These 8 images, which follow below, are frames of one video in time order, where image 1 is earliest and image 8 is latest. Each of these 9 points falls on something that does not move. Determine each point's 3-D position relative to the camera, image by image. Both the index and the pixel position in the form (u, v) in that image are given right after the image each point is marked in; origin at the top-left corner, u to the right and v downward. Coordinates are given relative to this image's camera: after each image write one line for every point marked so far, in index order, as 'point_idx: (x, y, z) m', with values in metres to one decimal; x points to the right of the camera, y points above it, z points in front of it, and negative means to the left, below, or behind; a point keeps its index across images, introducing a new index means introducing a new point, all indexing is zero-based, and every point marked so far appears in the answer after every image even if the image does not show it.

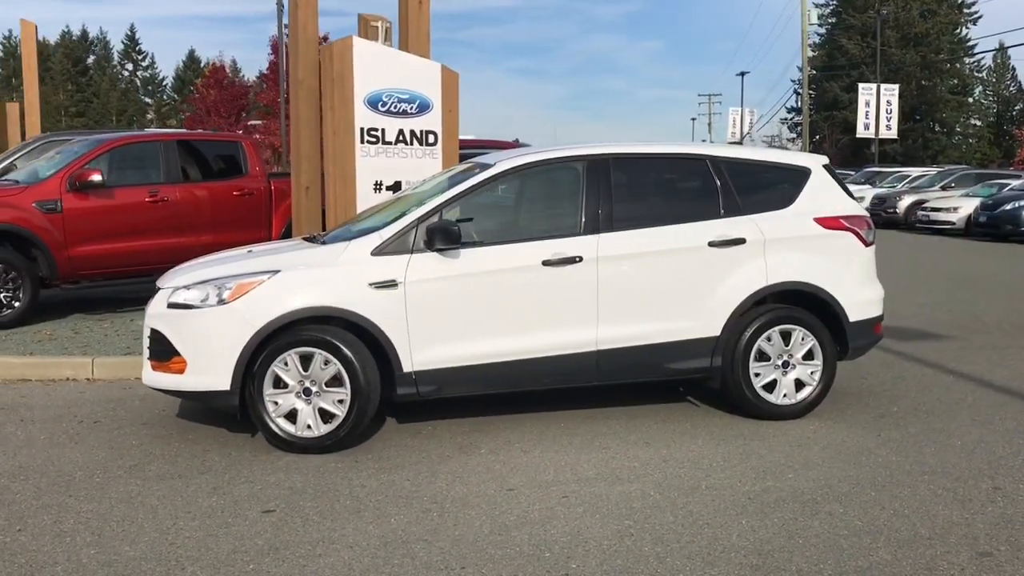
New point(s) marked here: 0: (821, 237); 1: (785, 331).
0: (+1.9, +0.3, +6.1) m
1: (+1.7, -0.3, +6.1) m
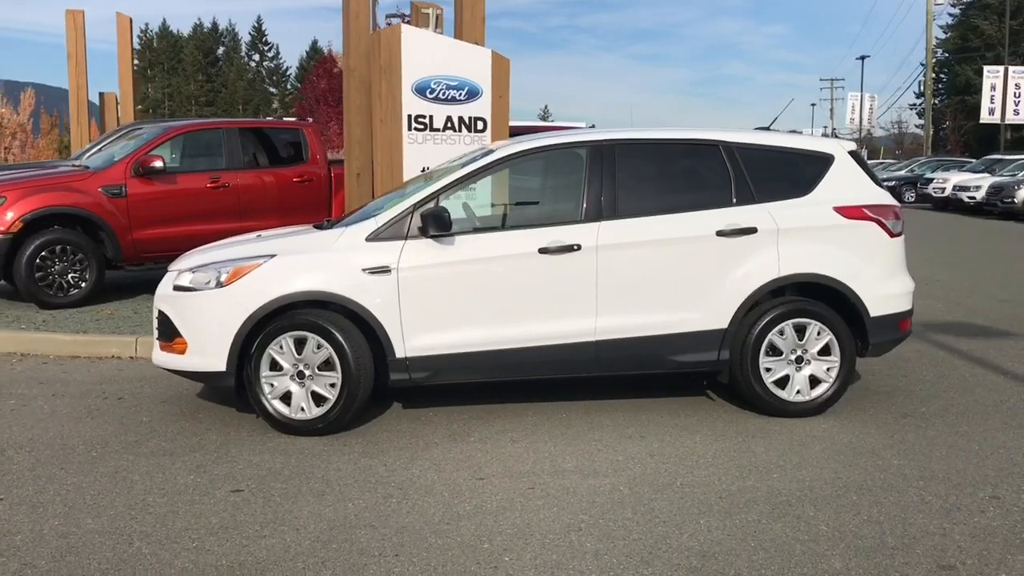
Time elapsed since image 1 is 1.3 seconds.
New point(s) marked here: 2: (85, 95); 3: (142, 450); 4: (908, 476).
0: (+2.0, +0.4, +5.8) m
1: (+1.7, -0.2, +5.8) m
2: (-7.2, +3.3, +16.4) m
3: (-2.0, -0.9, +5.2) m
4: (+1.9, -0.9, +4.7) m
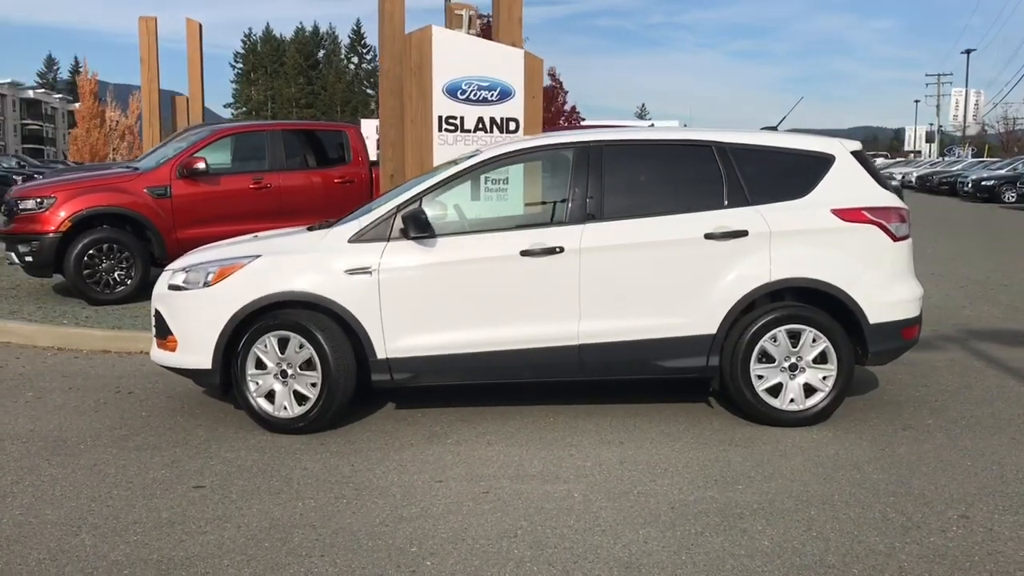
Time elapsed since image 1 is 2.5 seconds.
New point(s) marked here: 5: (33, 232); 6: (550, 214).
0: (+1.9, +0.3, +5.6) m
1: (+1.6, -0.3, +5.6) m
2: (-6.2, +3.3, +17.0) m
3: (-2.1, -0.9, +5.4) m
4: (+1.7, -0.9, +4.5) m
5: (-4.9, +0.6, +9.9) m
6: (+0.3, +0.4, +5.6) m
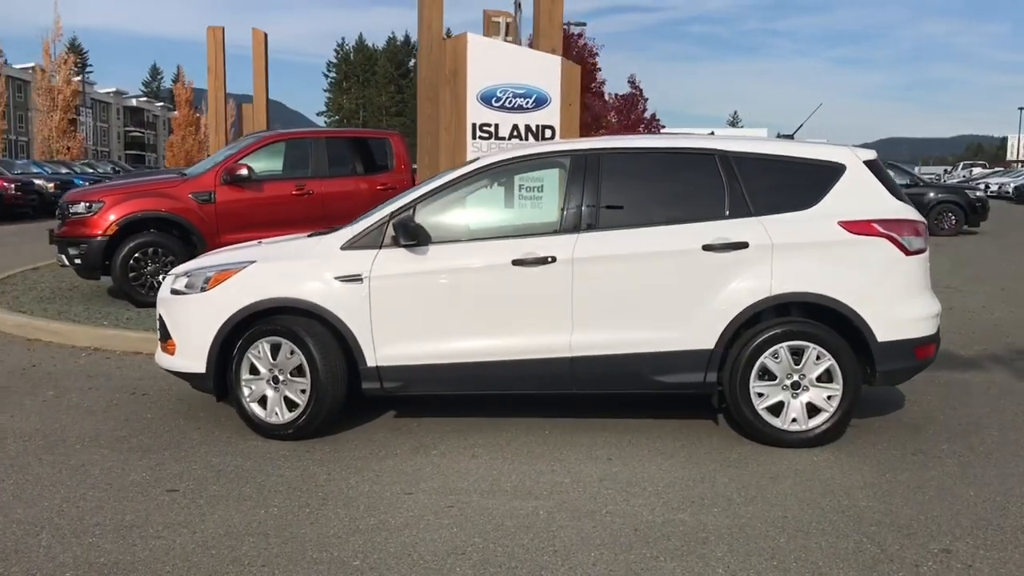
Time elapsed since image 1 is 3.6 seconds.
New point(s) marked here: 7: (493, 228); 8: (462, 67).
0: (+1.8, +0.3, +5.3) m
1: (+1.6, -0.3, +5.4) m
2: (-5.2, +3.3, +17.4) m
3: (-2.2, -0.9, +5.5) m
4: (+1.5, -1.0, +4.2) m
5: (-4.6, +0.6, +10.3) m
6: (+0.3, +0.4, +5.5) m
7: (-0.1, +0.4, +5.6) m
8: (-0.5, +2.2, +9.6) m
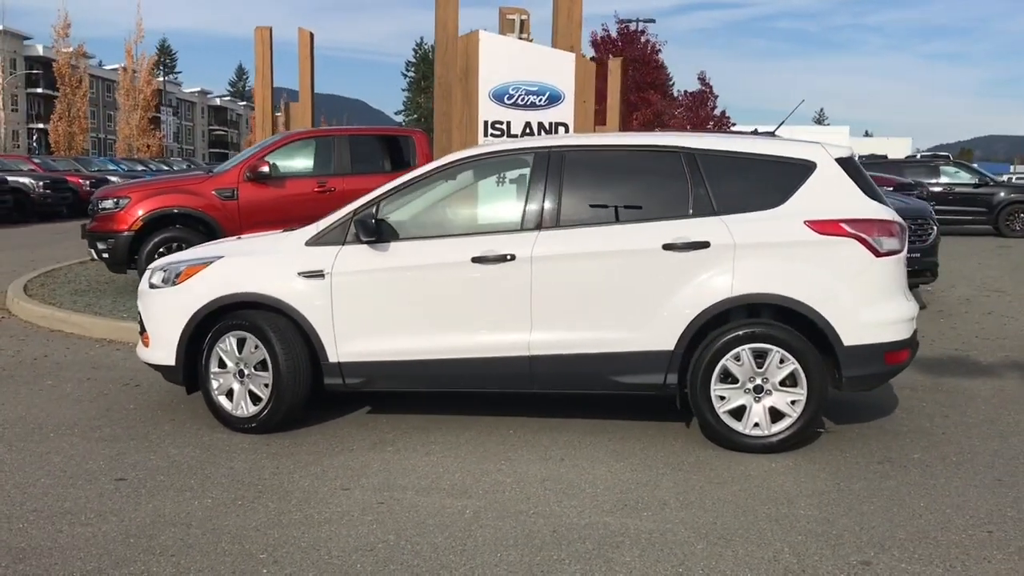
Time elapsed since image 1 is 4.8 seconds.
0: (+1.6, +0.2, +5.2) m
1: (+1.3, -0.3, +5.2) m
2: (-4.4, +3.4, +17.7) m
3: (-2.4, -0.9, +5.6) m
4: (+1.2, -1.0, +4.1) m
5: (-4.4, +0.6, +10.6) m
6: (0.0, +0.4, +5.5) m
7: (-0.3, +0.4, +5.6) m
8: (-0.4, +2.2, +9.6) m
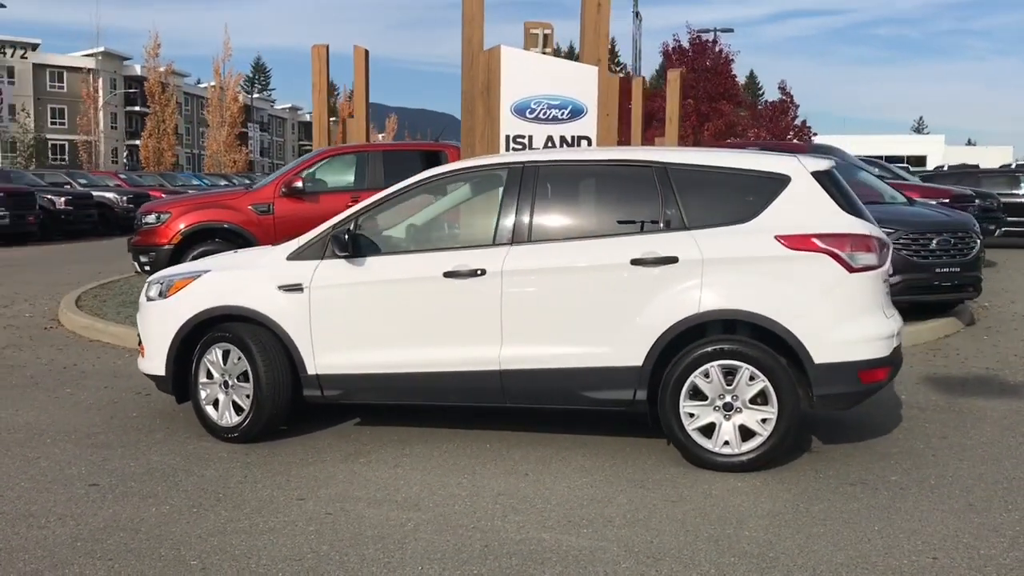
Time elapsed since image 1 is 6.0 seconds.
0: (+1.4, +0.2, +5.1) m
1: (+1.1, -0.4, +5.1) m
2: (-3.5, +3.1, +18.1) m
3: (-2.6, -0.9, +5.8) m
4: (+0.9, -1.1, +4.0) m
5: (-4.1, +0.5, +11.0) m
6: (-0.1, +0.3, +5.5) m
7: (-0.4, +0.3, +5.6) m
8: (-0.2, +2.1, +9.6) m
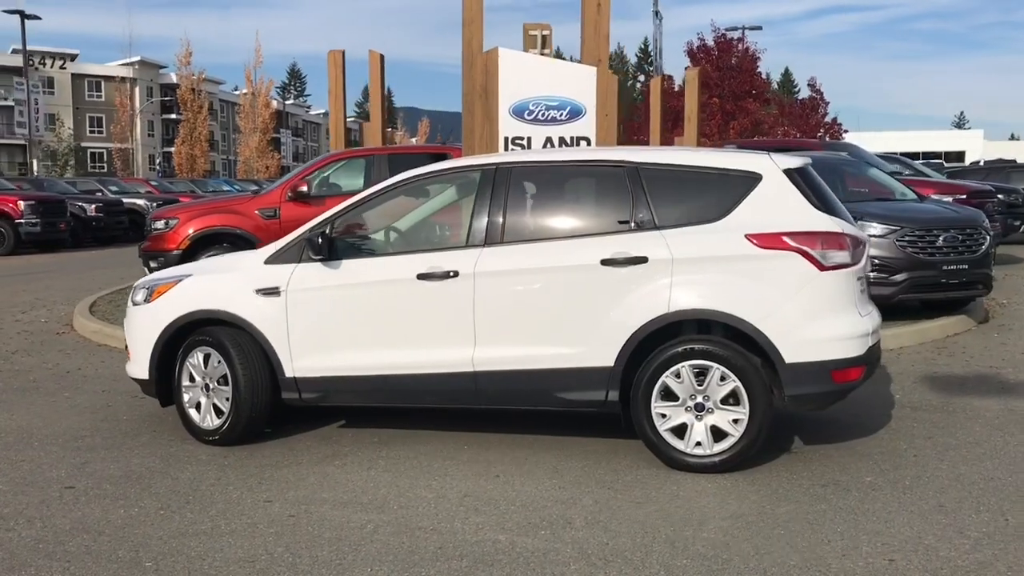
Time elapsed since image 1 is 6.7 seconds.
0: (+1.2, +0.2, +5.0) m
1: (+1.0, -0.4, +5.1) m
2: (-3.2, +3.1, +18.3) m
3: (-2.7, -1.0, +5.9) m
4: (+0.7, -1.1, +4.0) m
5: (-4.0, +0.4, +11.1) m
6: (-0.3, +0.3, +5.5) m
7: (-0.6, +0.3, +5.6) m
8: (-0.2, +2.1, +9.7) m
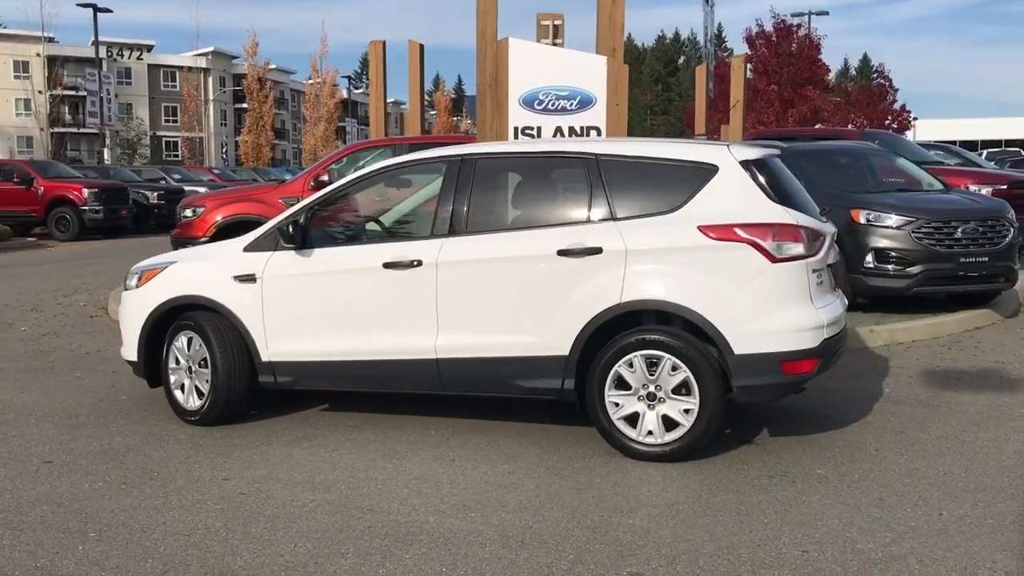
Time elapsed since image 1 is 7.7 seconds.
0: (+1.0, +0.2, +5.1) m
1: (+0.7, -0.4, +5.1) m
2: (-2.5, +3.3, +18.5) m
3: (-2.9, -0.9, +6.2) m
4: (+0.4, -1.0, +4.0) m
5: (-3.8, +0.6, +11.5) m
6: (-0.5, +0.4, +5.6) m
7: (-0.8, +0.3, +5.8) m
8: (-0.1, +2.2, +9.7) m
